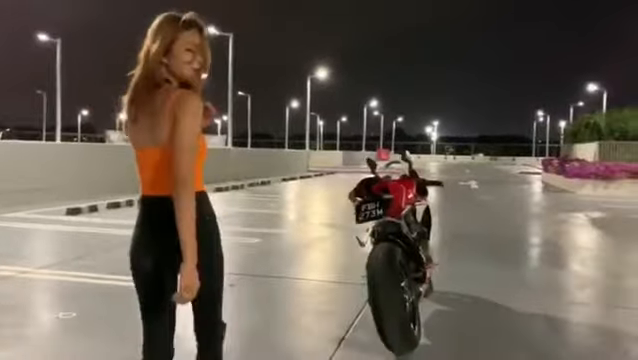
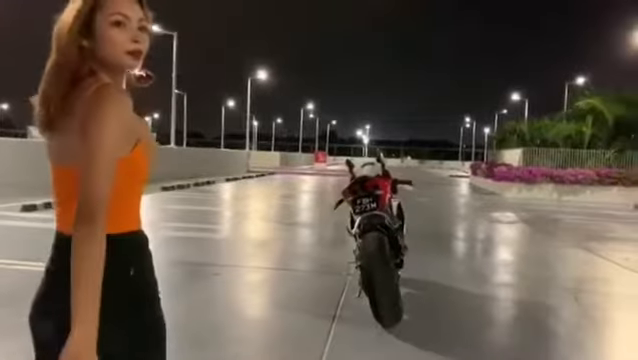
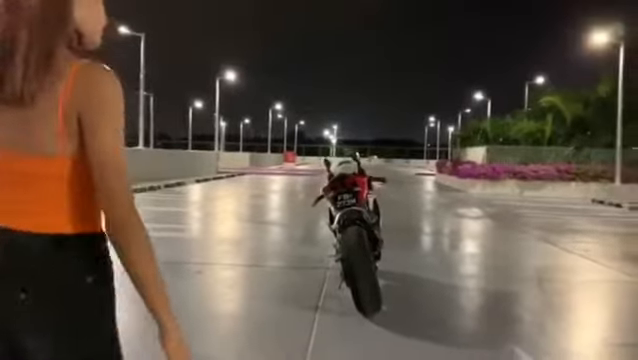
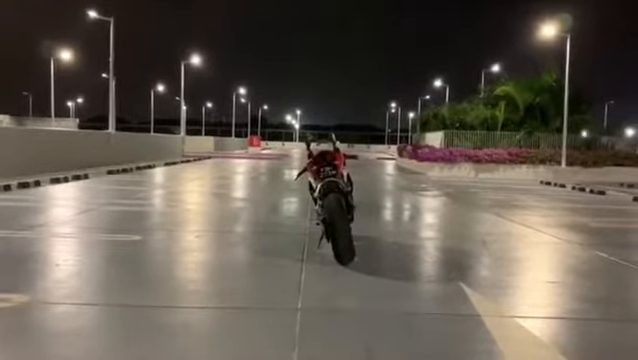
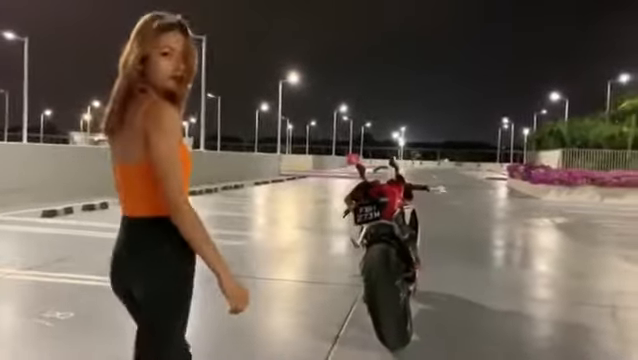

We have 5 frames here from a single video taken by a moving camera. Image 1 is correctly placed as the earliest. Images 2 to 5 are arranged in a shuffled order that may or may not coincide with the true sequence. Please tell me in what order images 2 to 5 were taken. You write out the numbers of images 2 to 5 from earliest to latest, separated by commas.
5, 2, 3, 4
